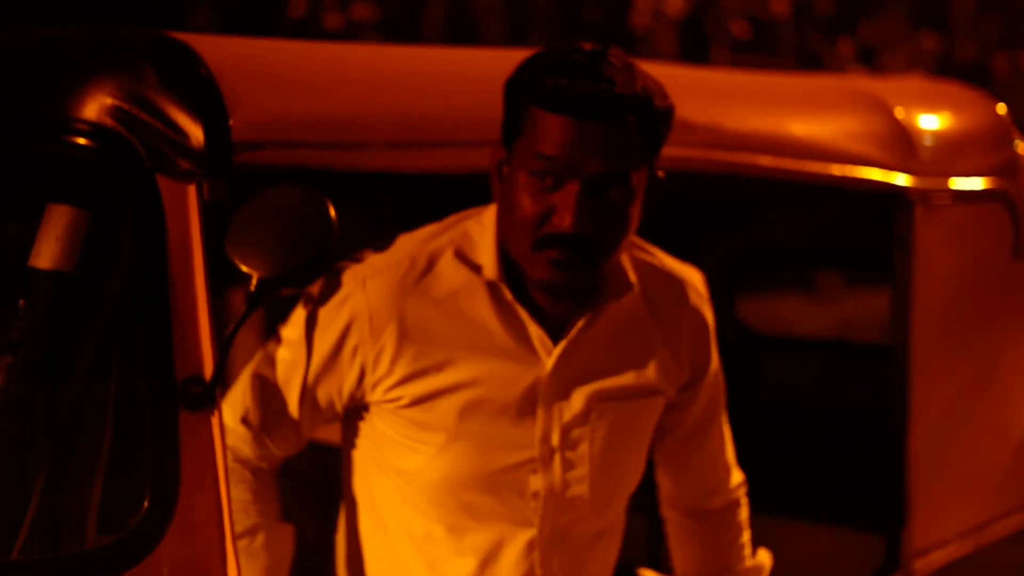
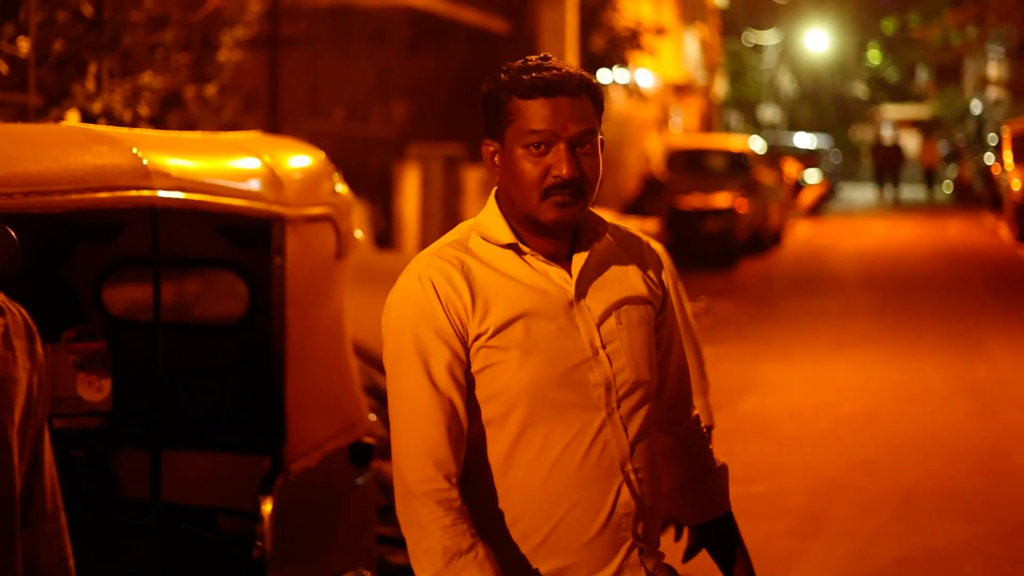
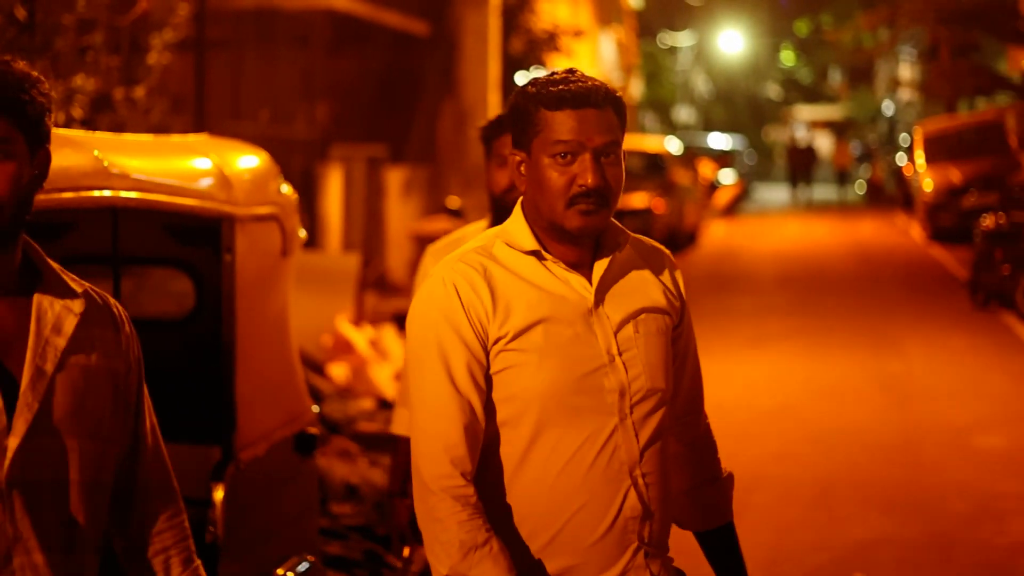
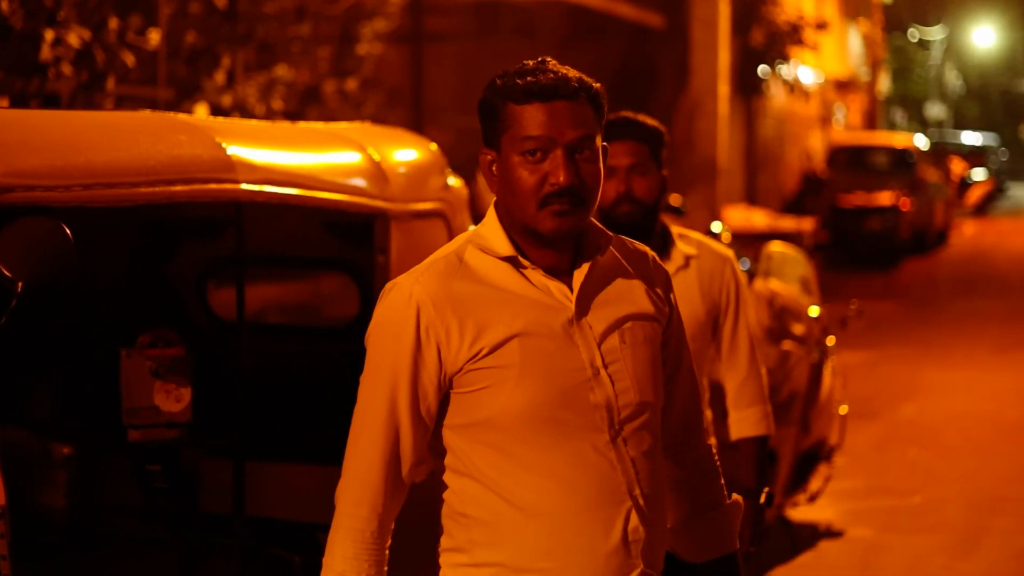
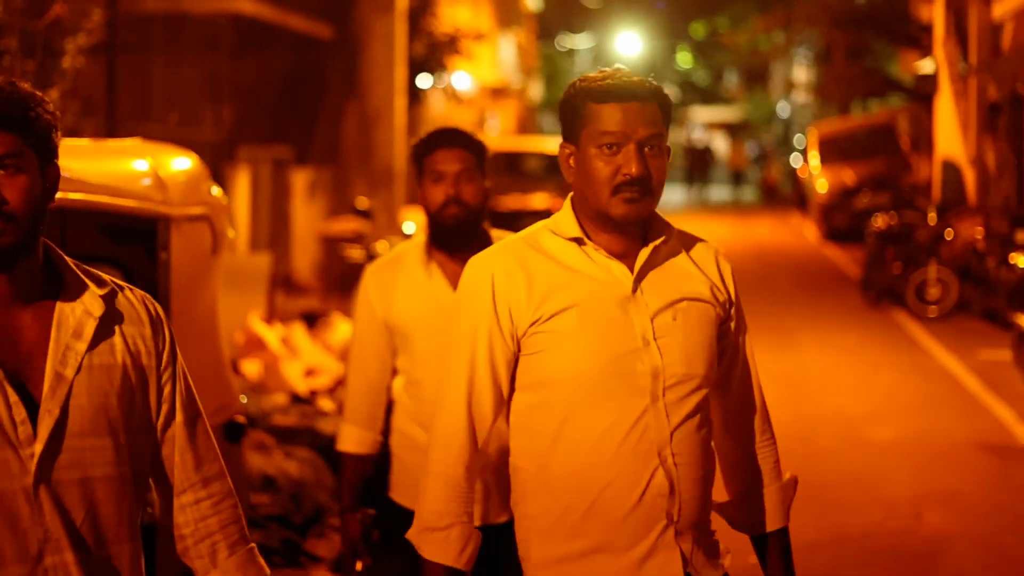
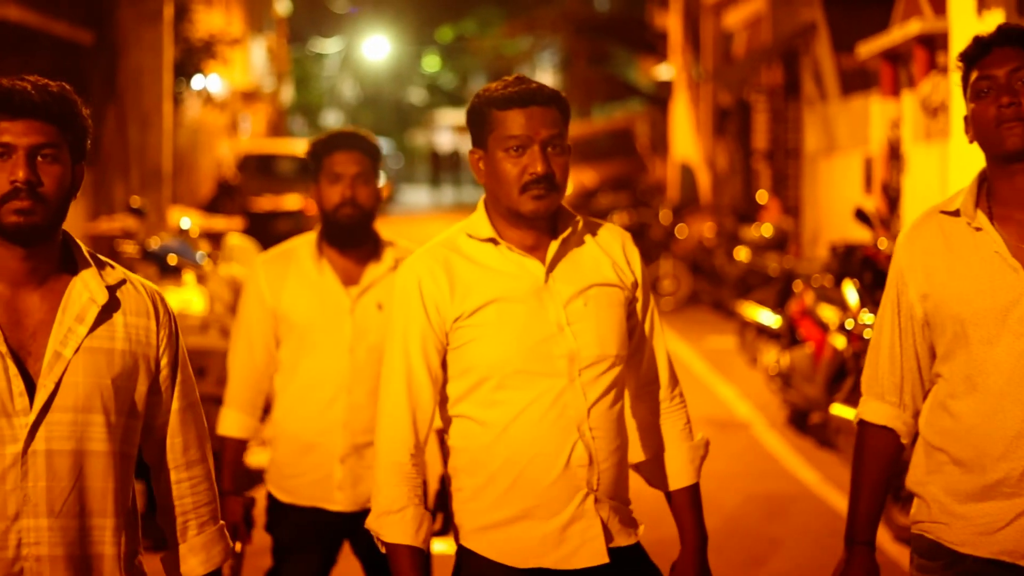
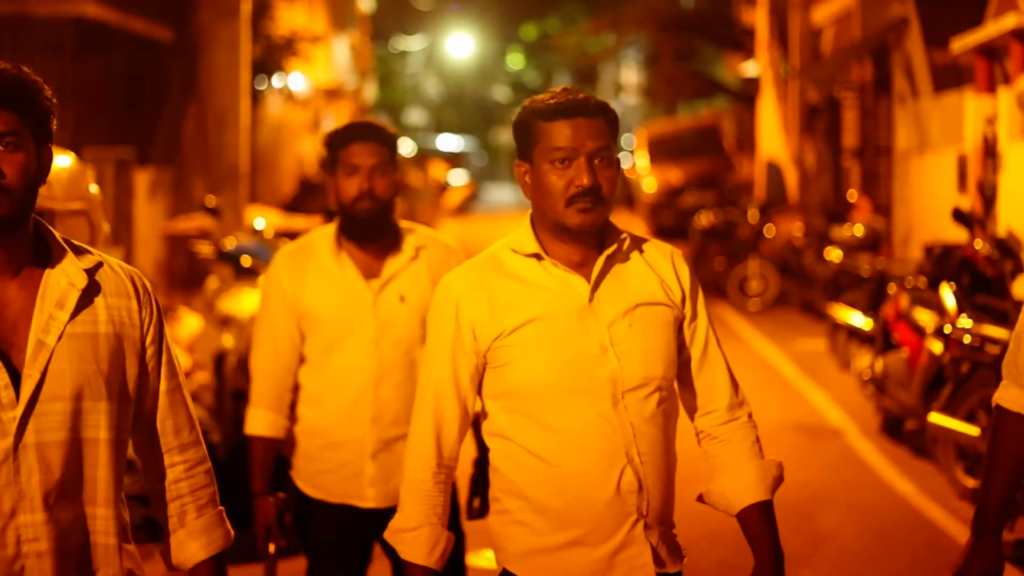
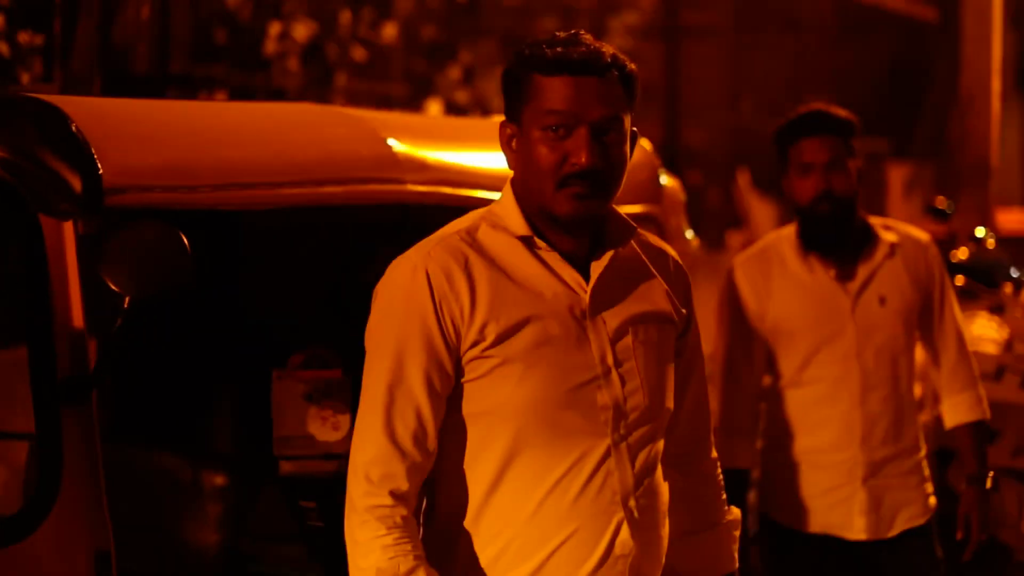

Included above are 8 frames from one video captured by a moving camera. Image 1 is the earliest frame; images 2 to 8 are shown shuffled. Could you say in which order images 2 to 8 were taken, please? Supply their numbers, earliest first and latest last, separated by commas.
8, 4, 2, 3, 5, 7, 6
